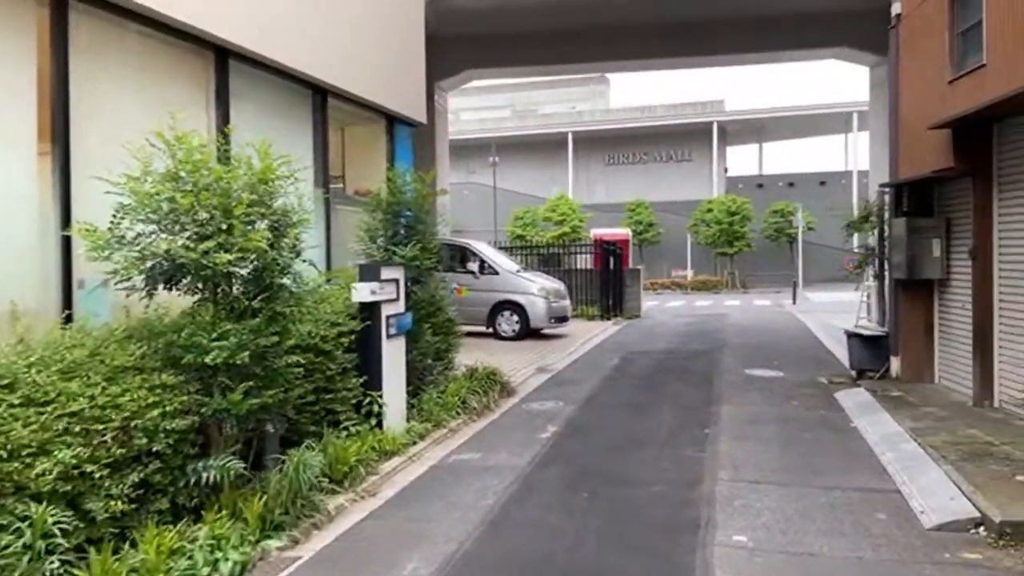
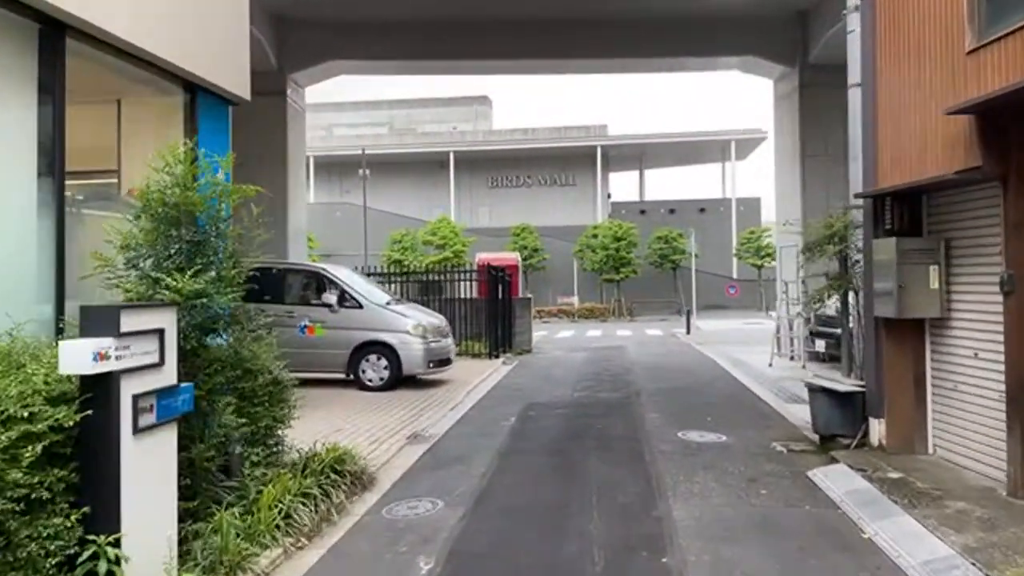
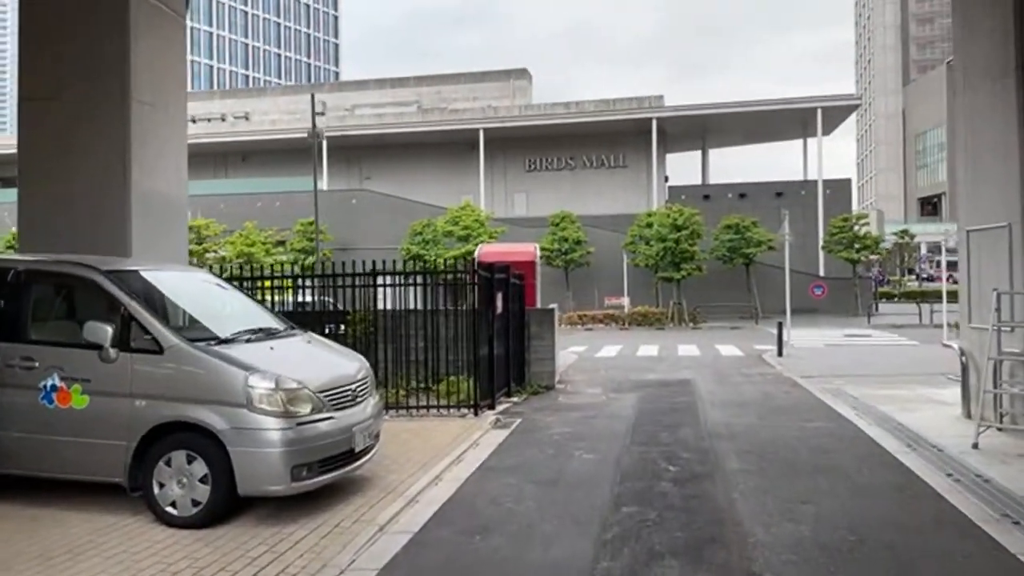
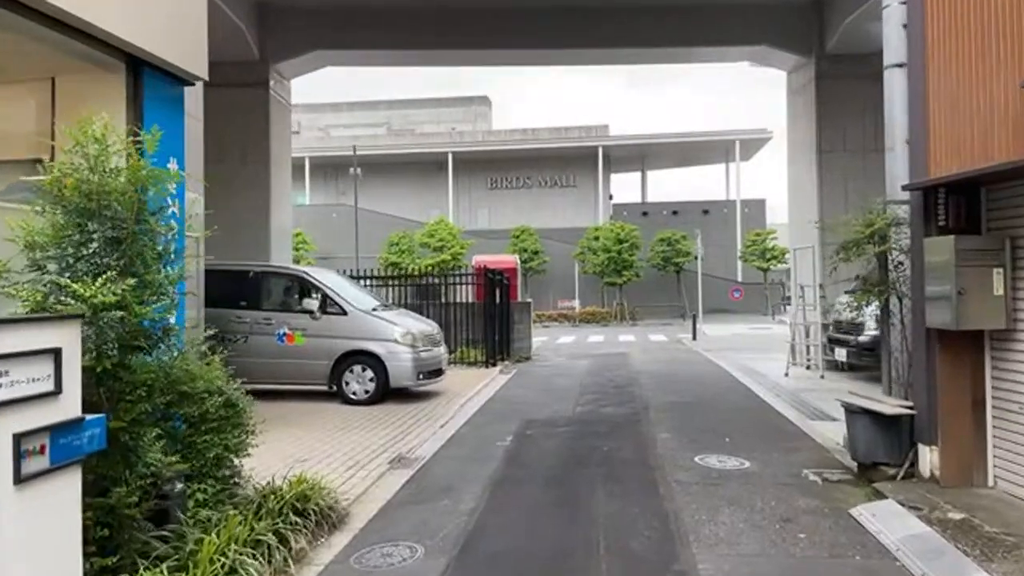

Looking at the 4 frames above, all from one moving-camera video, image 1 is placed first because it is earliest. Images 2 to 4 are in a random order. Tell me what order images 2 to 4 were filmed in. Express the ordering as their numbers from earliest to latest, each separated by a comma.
2, 4, 3
